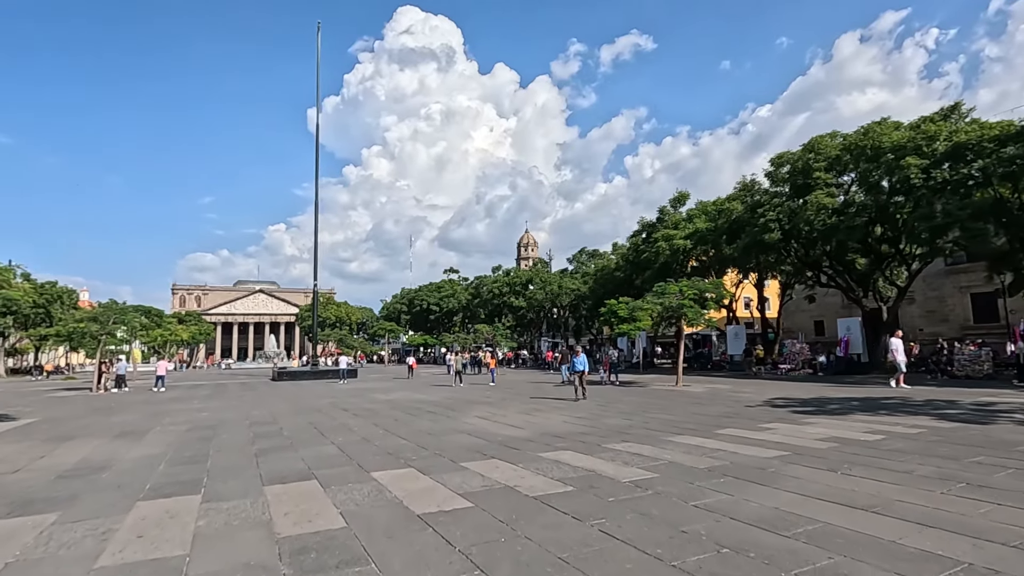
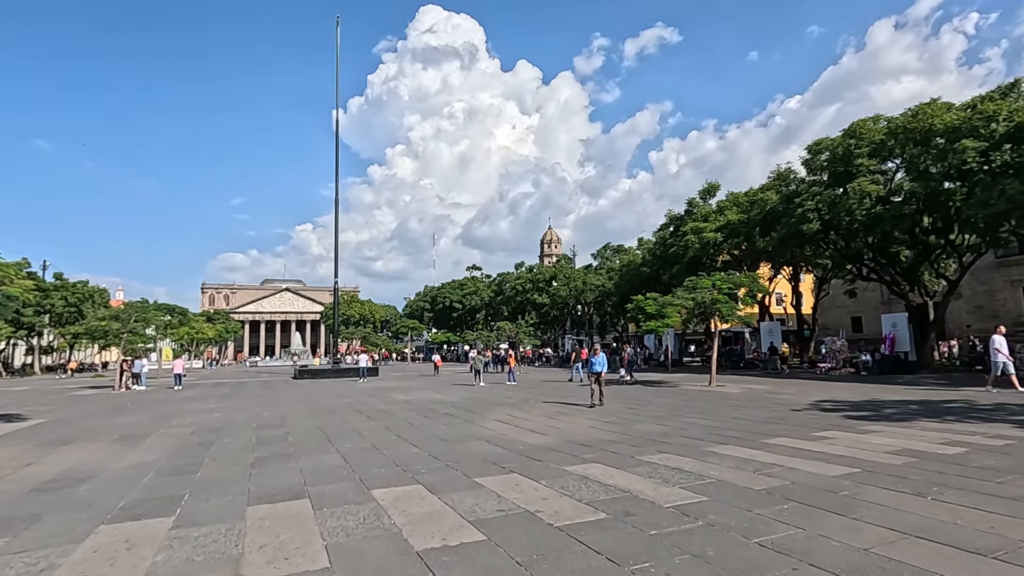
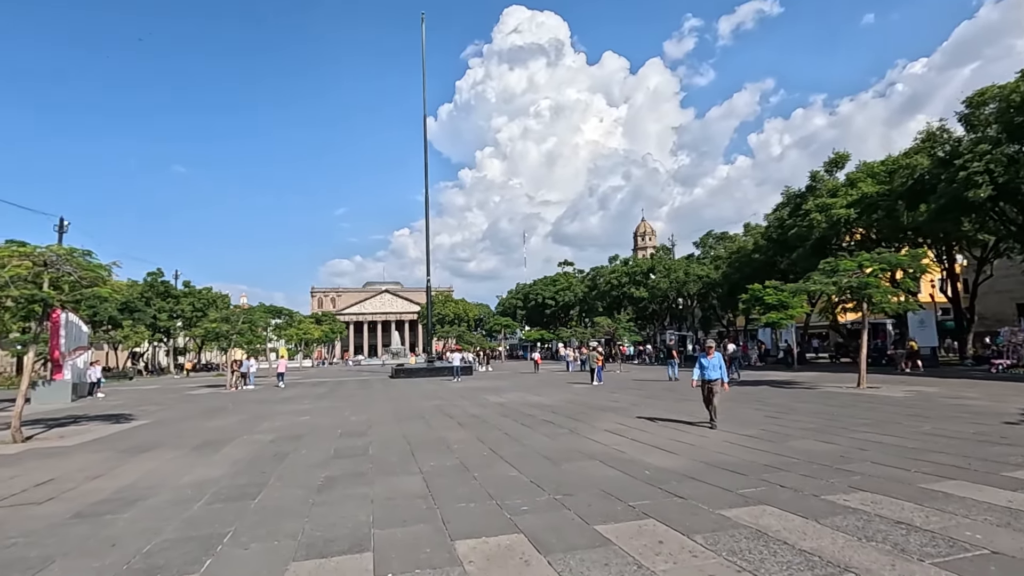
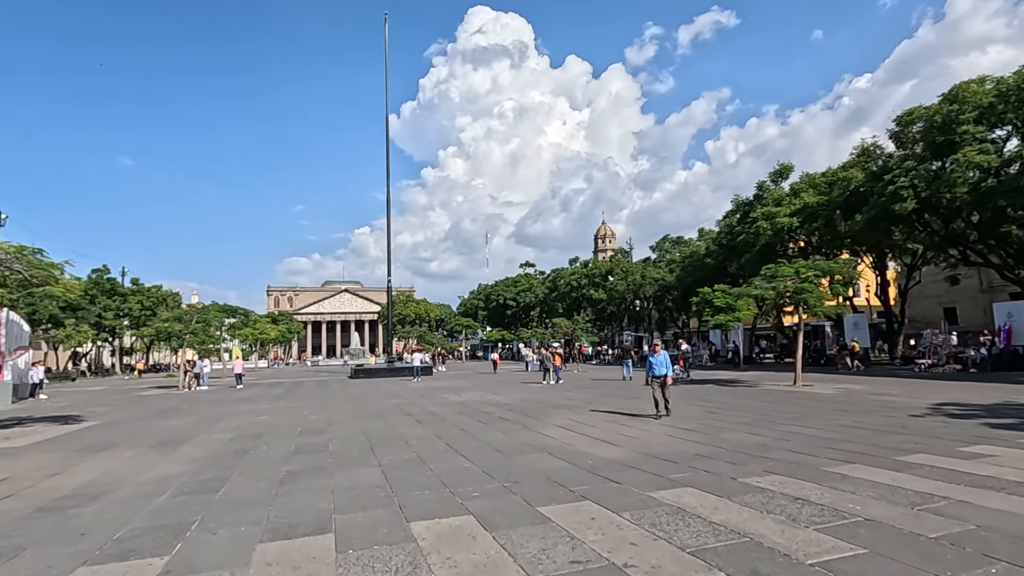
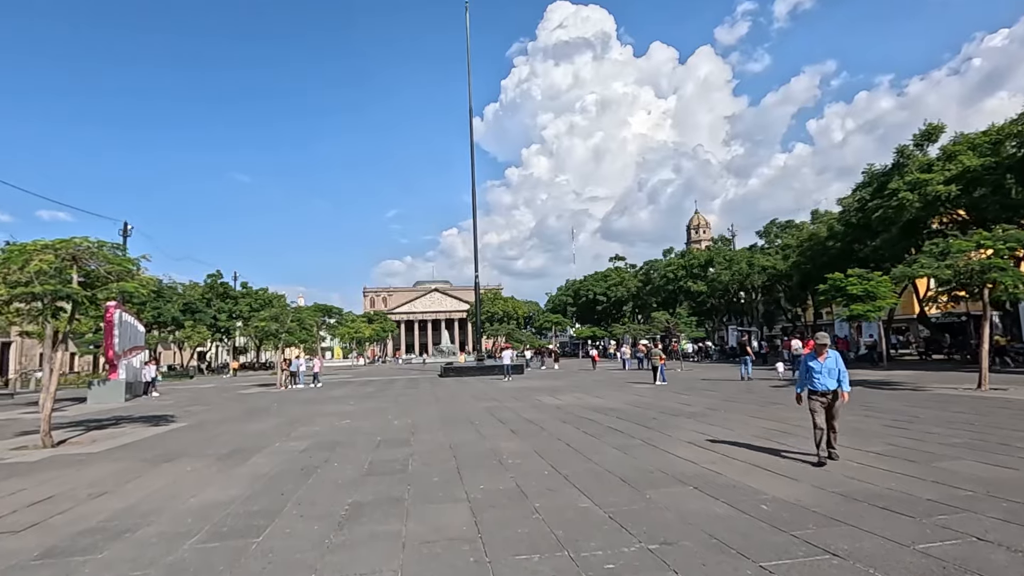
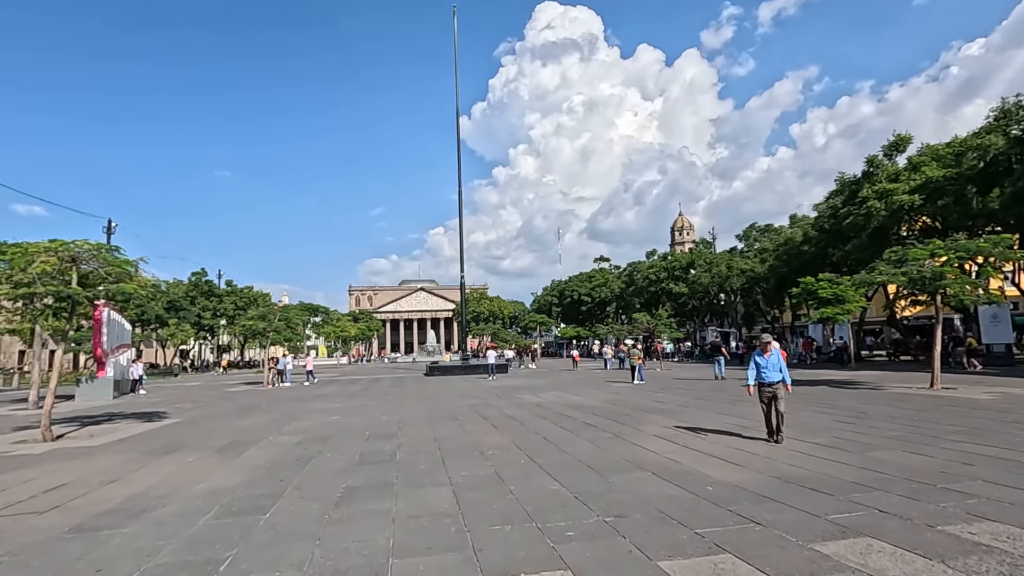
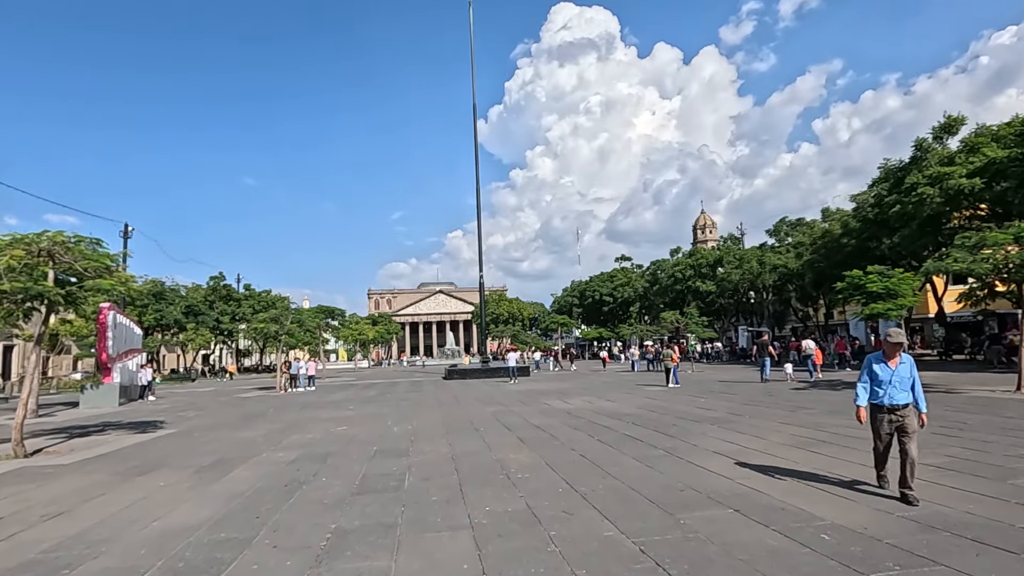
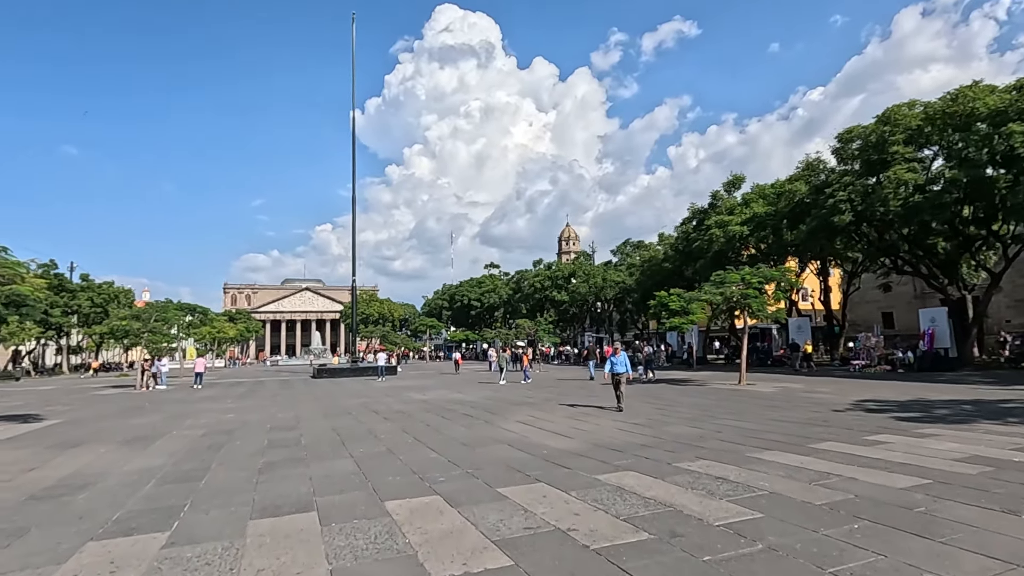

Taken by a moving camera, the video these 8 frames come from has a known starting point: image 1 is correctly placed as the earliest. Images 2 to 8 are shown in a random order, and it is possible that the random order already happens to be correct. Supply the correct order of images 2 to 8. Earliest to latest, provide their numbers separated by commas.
2, 8, 4, 3, 6, 5, 7
